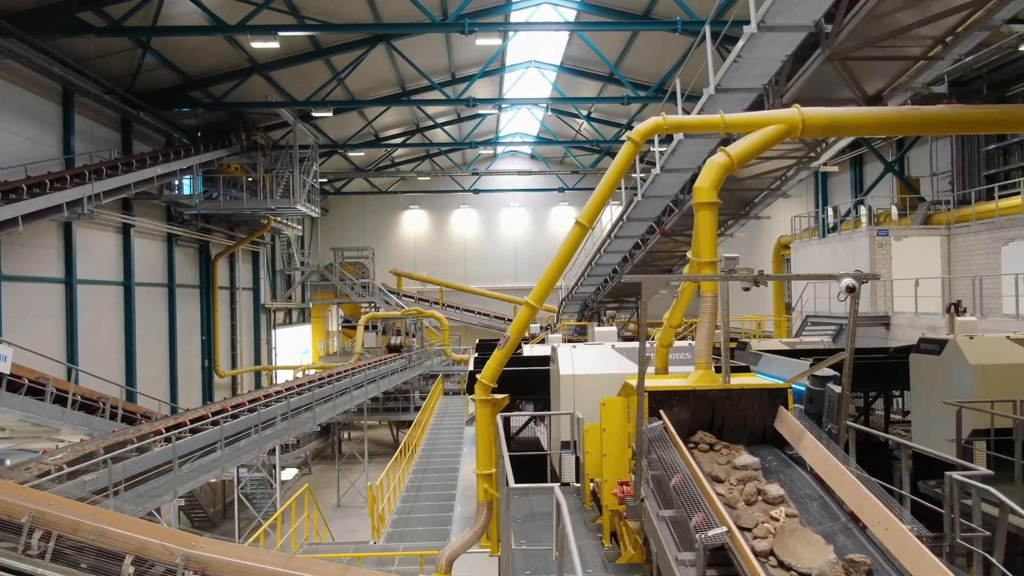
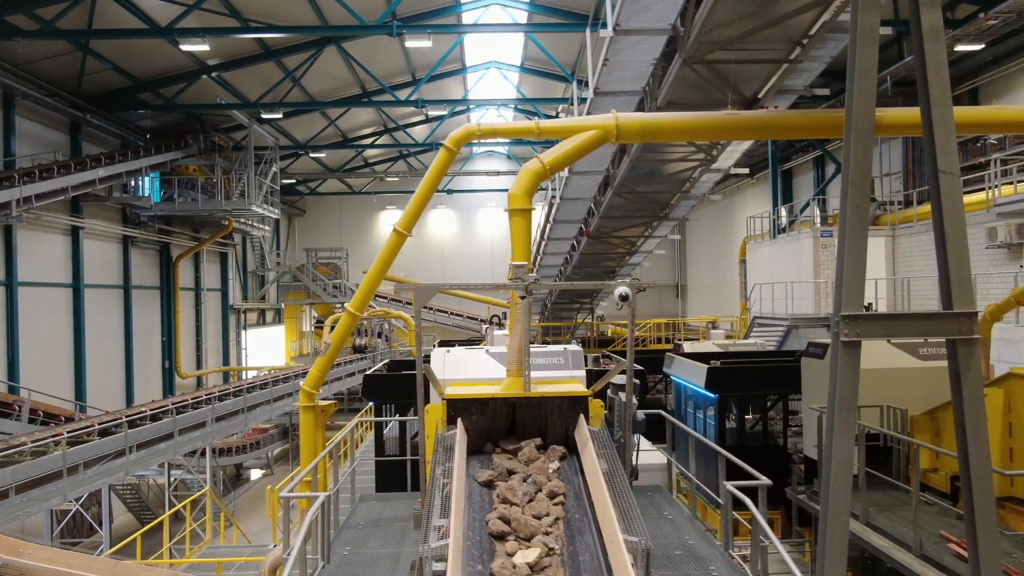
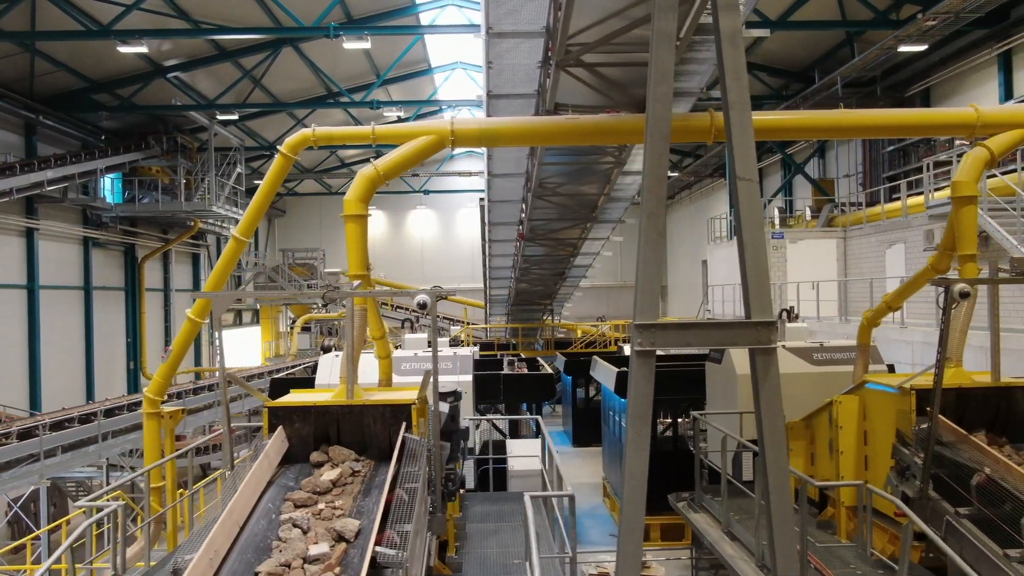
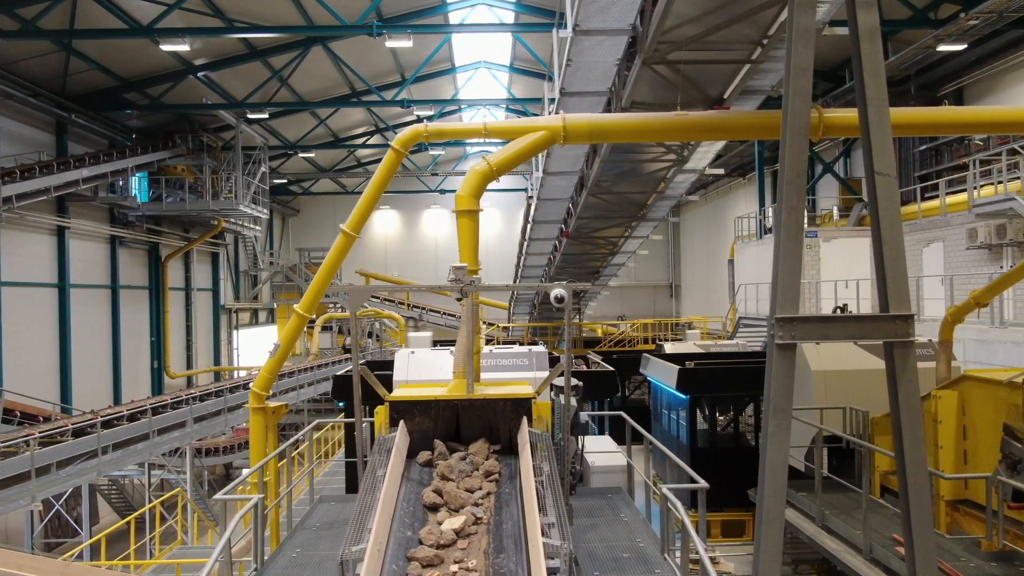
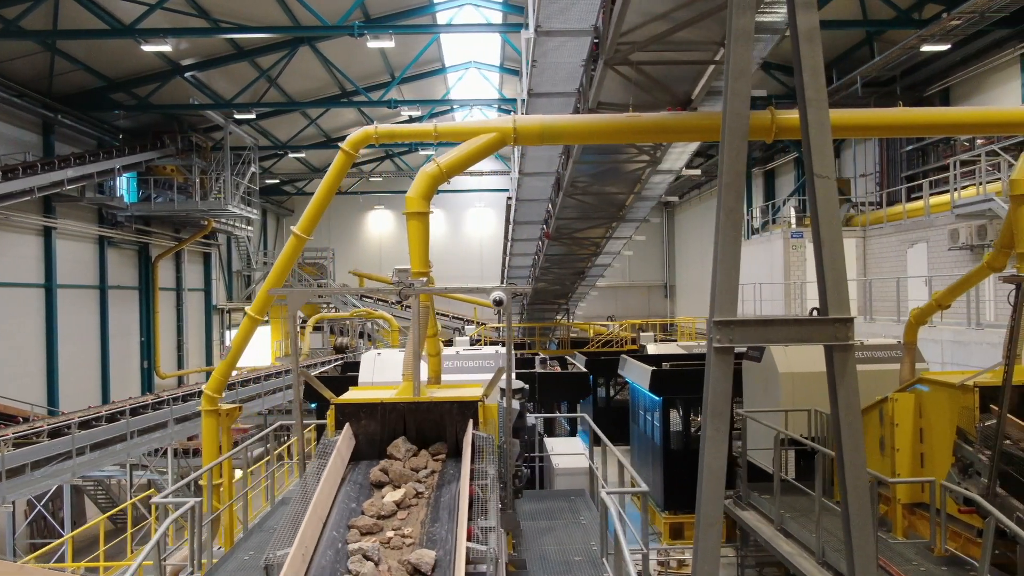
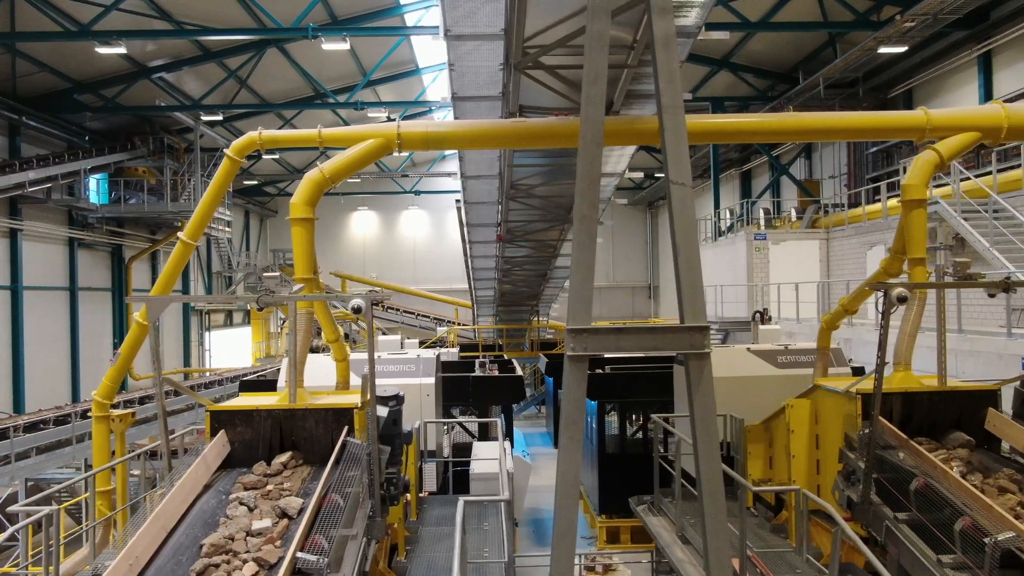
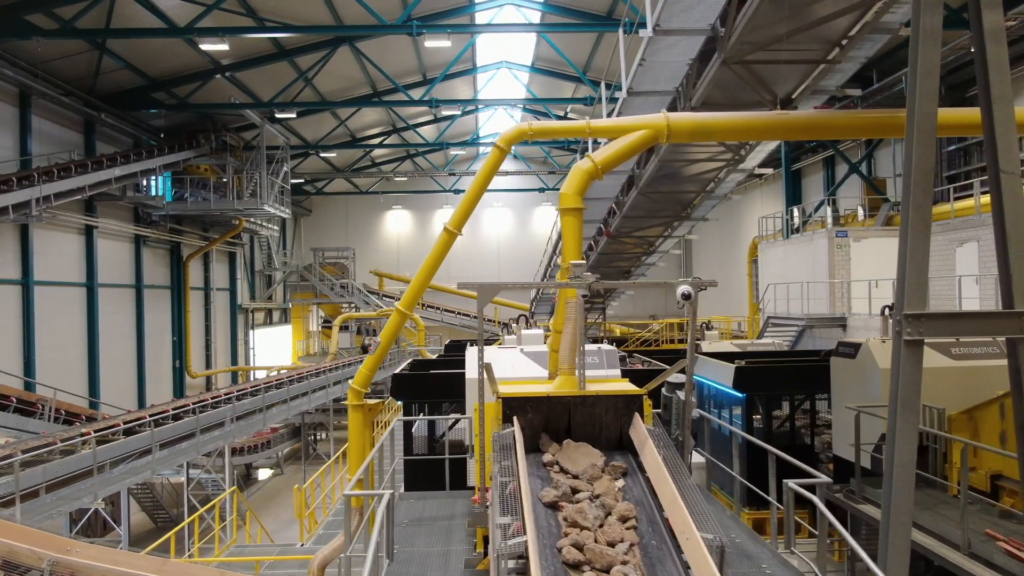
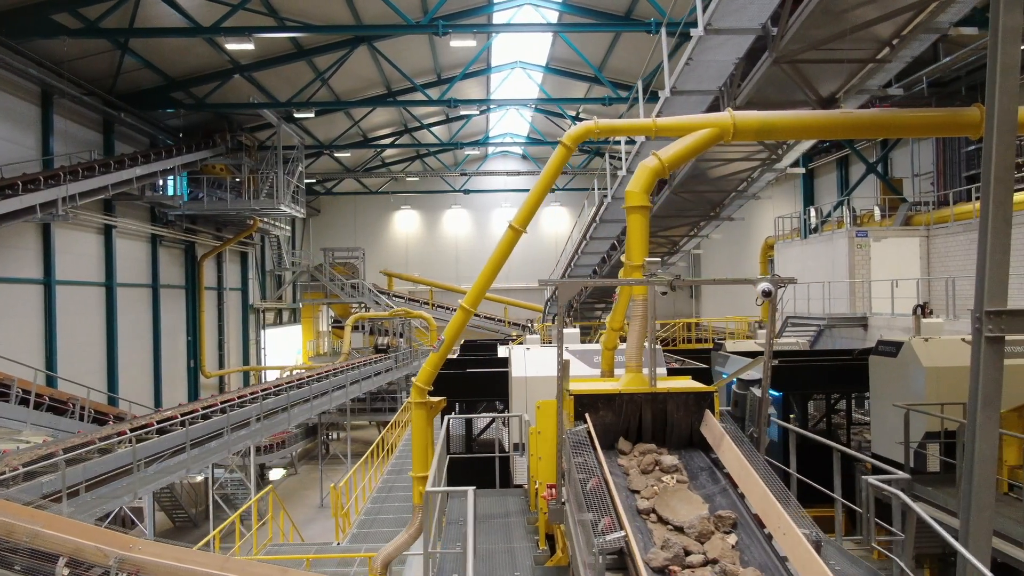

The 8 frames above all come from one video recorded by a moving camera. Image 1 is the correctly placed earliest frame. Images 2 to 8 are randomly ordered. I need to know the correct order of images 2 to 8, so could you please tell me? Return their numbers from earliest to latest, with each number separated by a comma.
8, 7, 2, 4, 5, 3, 6
